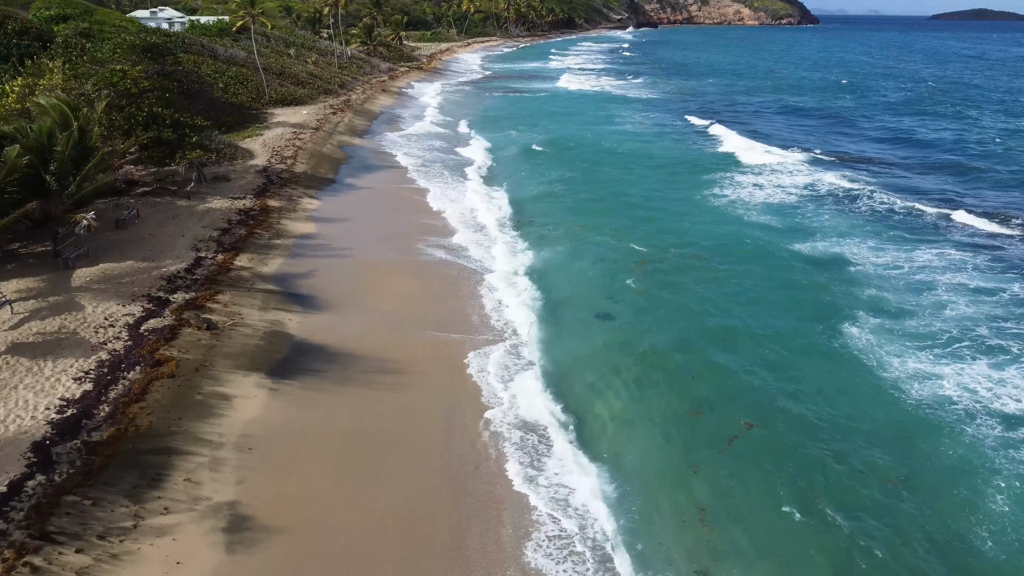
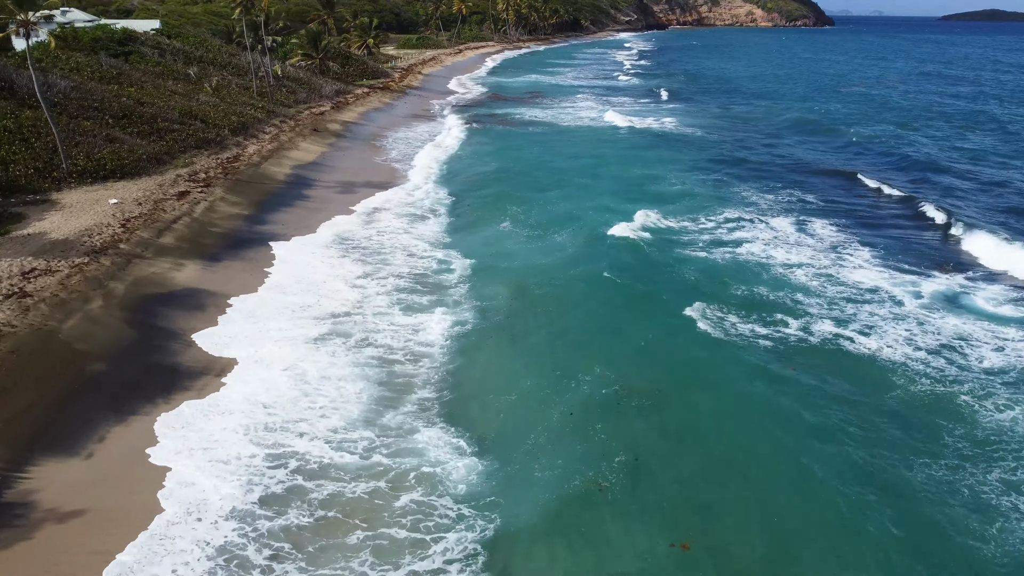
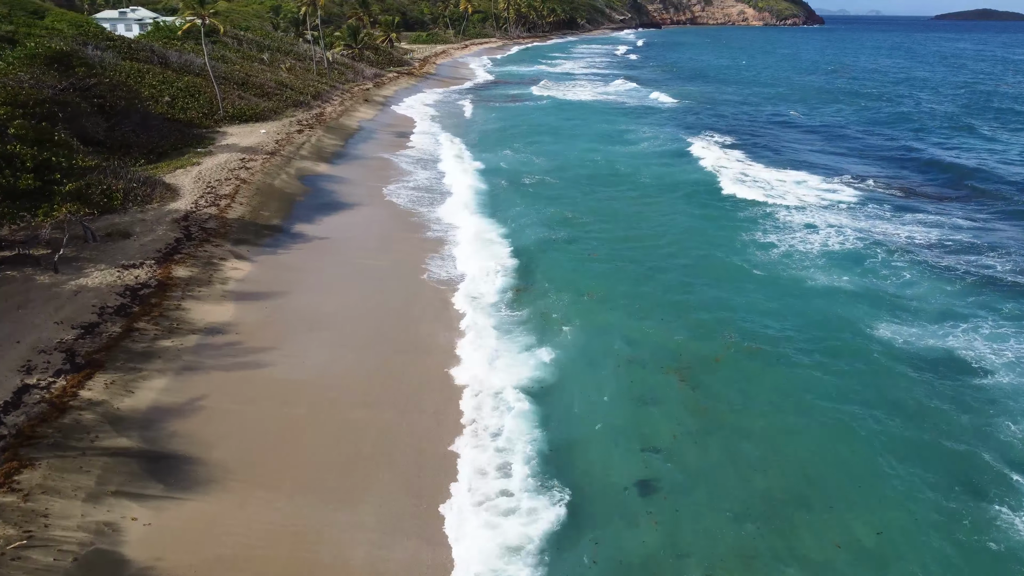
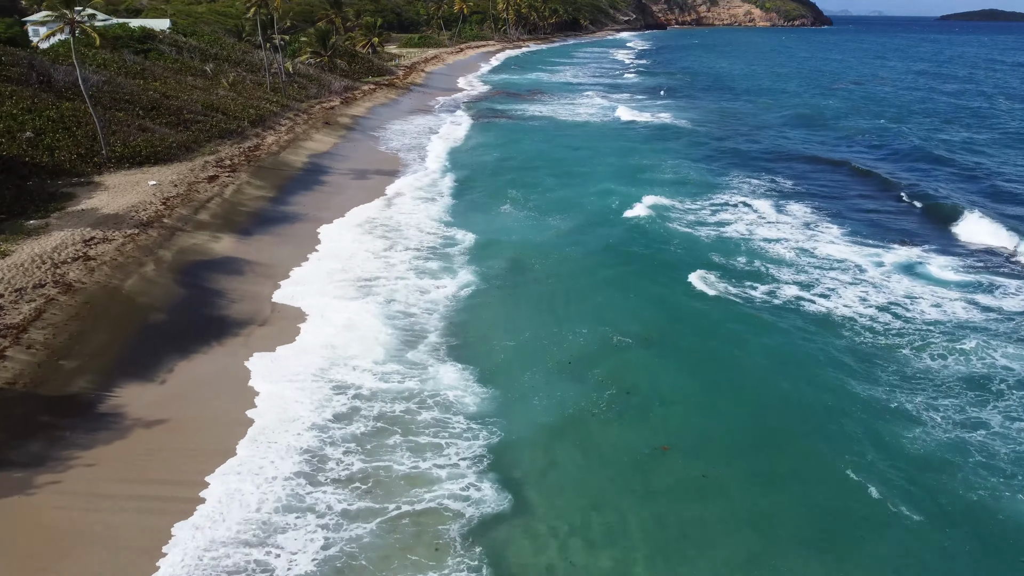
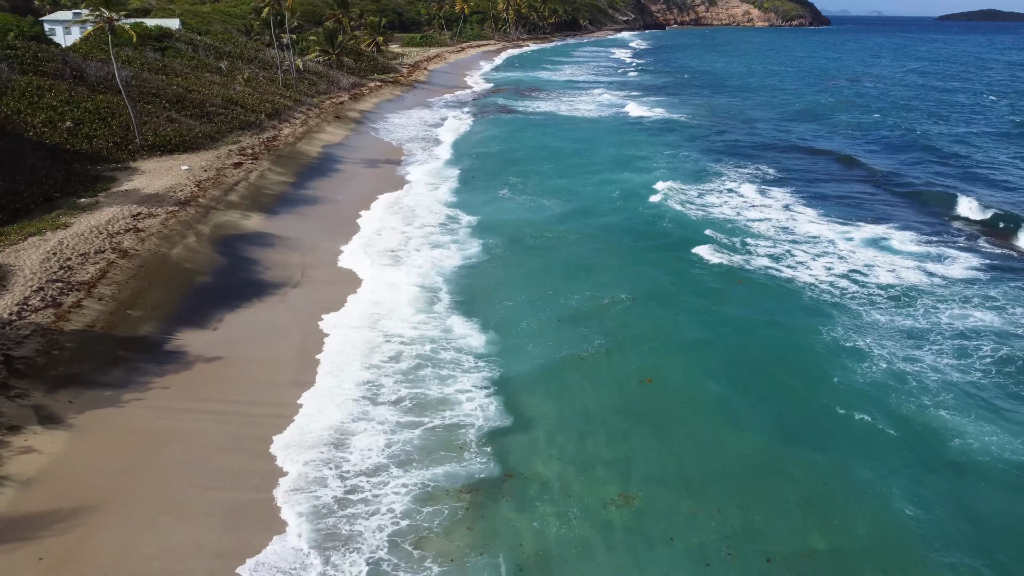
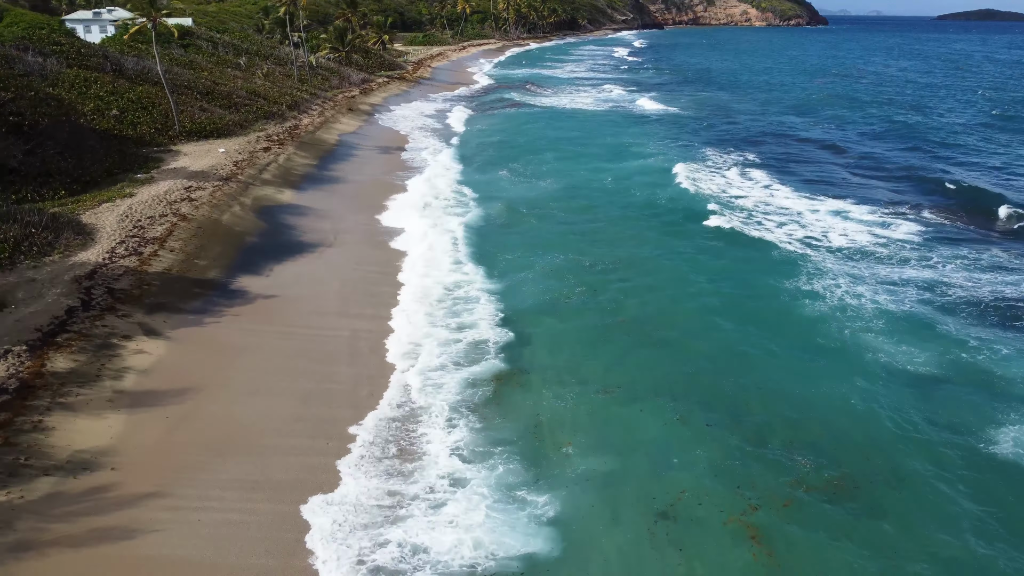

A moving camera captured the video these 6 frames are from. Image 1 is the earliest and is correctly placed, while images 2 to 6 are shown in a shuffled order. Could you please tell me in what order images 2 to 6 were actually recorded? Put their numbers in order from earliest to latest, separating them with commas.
3, 6, 5, 4, 2
